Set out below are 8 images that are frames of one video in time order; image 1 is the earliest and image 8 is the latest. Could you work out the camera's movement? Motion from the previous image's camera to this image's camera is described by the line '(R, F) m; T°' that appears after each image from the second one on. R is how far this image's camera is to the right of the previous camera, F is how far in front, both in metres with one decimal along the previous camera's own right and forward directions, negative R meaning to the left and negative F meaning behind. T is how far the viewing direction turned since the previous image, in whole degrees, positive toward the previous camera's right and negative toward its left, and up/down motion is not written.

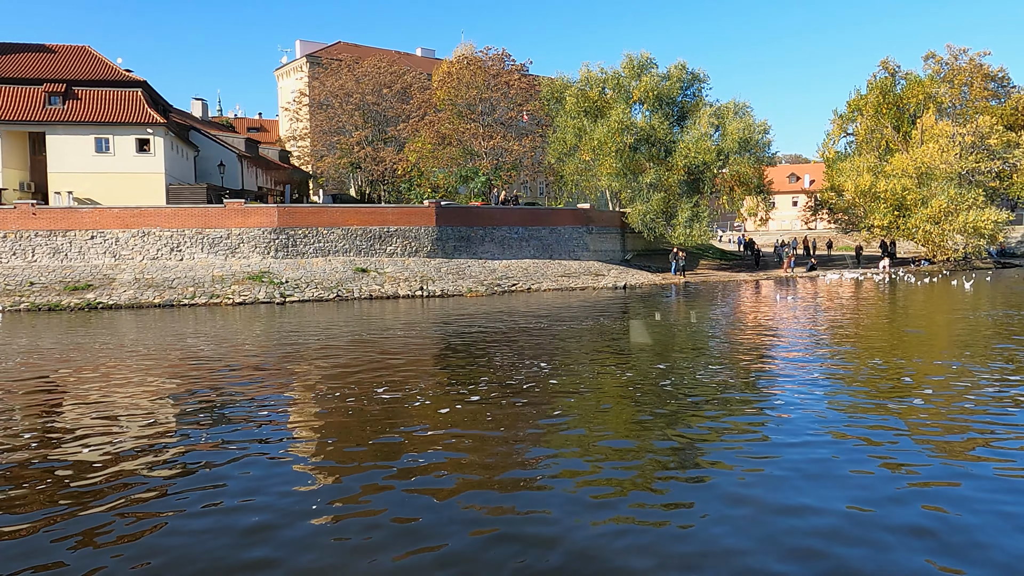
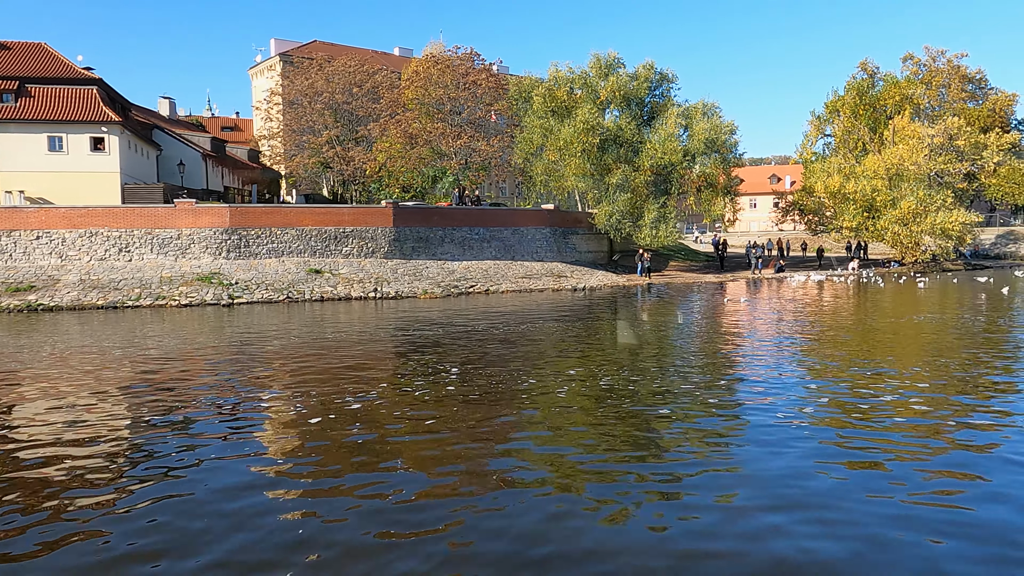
(+1.4, +0.4) m; +1°
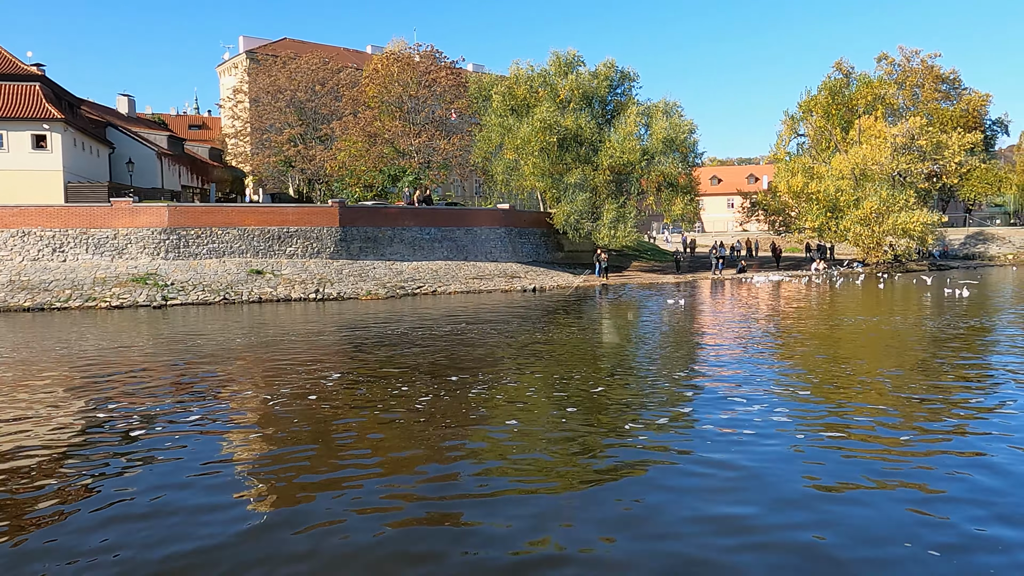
(+1.8, +0.5) m; +1°
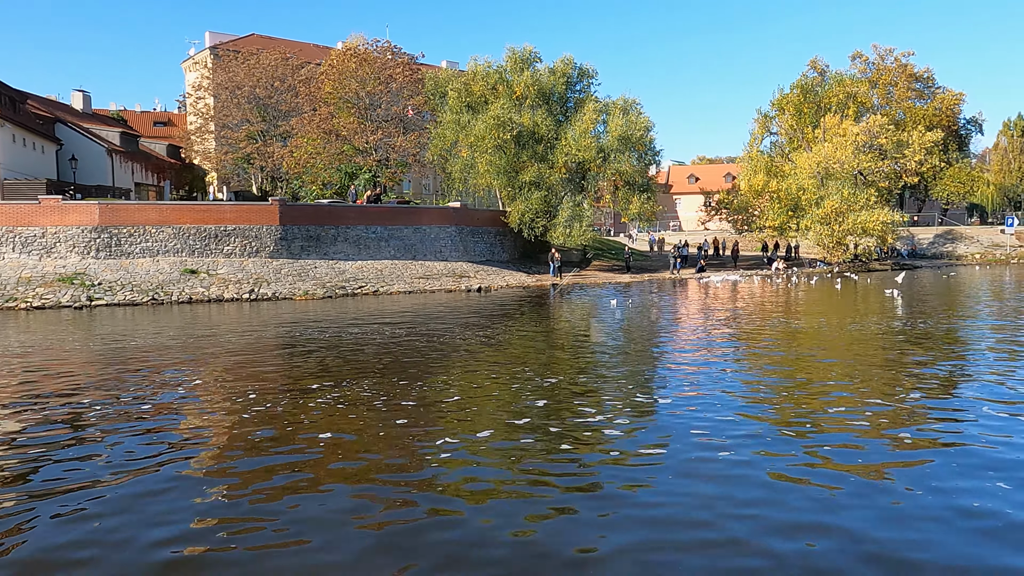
(+1.9, +0.6) m; +1°
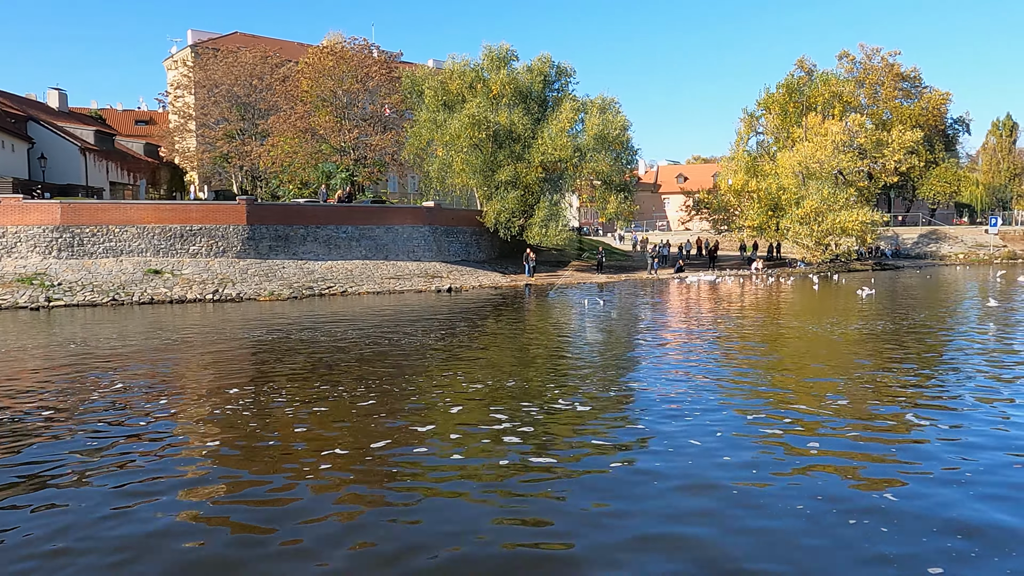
(+1.0, +0.3) m; 0°
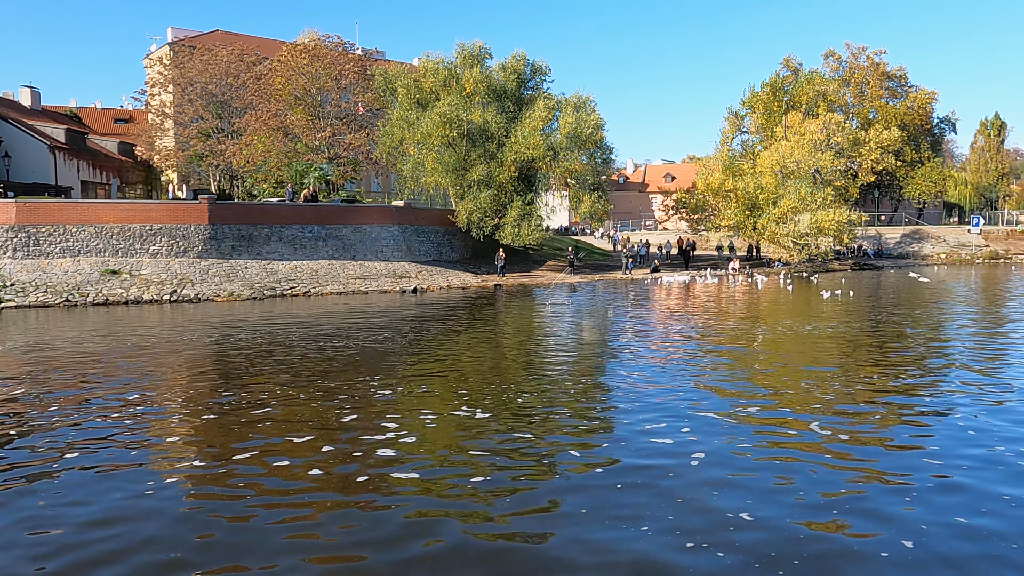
(+1.2, +0.4) m; 0°
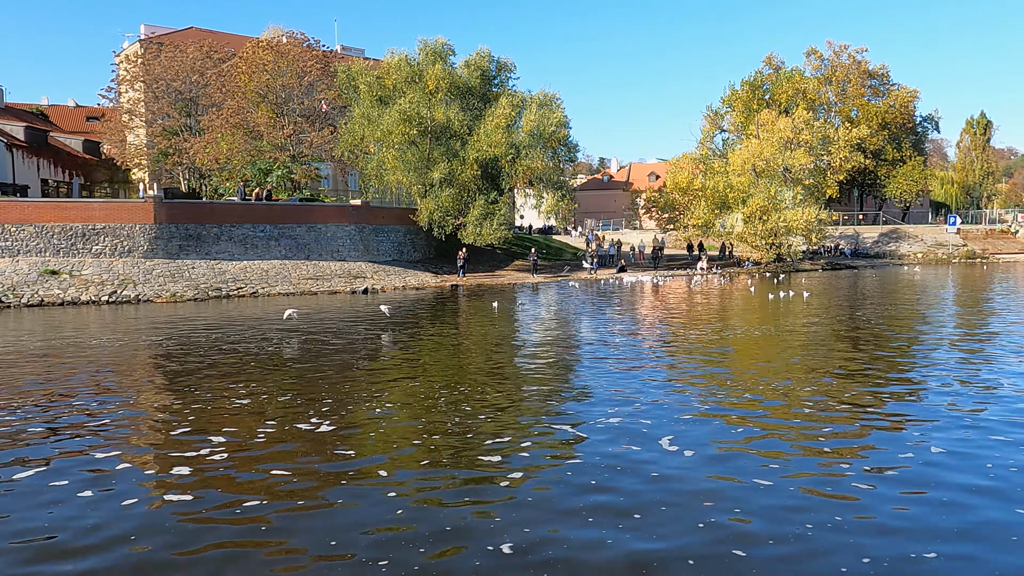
(+1.7, +0.5) m; 0°
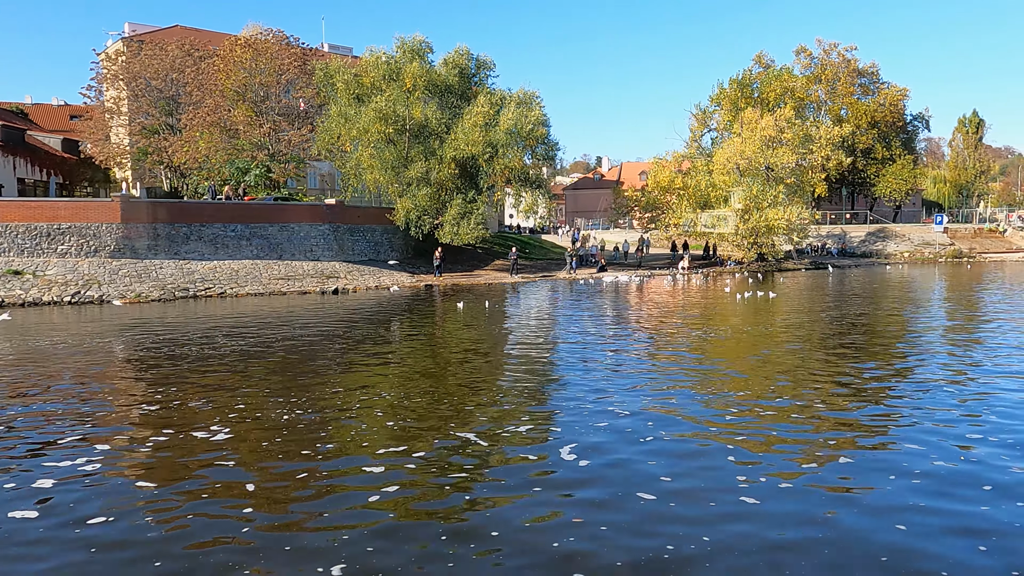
(+1.0, +0.3) m; 0°
